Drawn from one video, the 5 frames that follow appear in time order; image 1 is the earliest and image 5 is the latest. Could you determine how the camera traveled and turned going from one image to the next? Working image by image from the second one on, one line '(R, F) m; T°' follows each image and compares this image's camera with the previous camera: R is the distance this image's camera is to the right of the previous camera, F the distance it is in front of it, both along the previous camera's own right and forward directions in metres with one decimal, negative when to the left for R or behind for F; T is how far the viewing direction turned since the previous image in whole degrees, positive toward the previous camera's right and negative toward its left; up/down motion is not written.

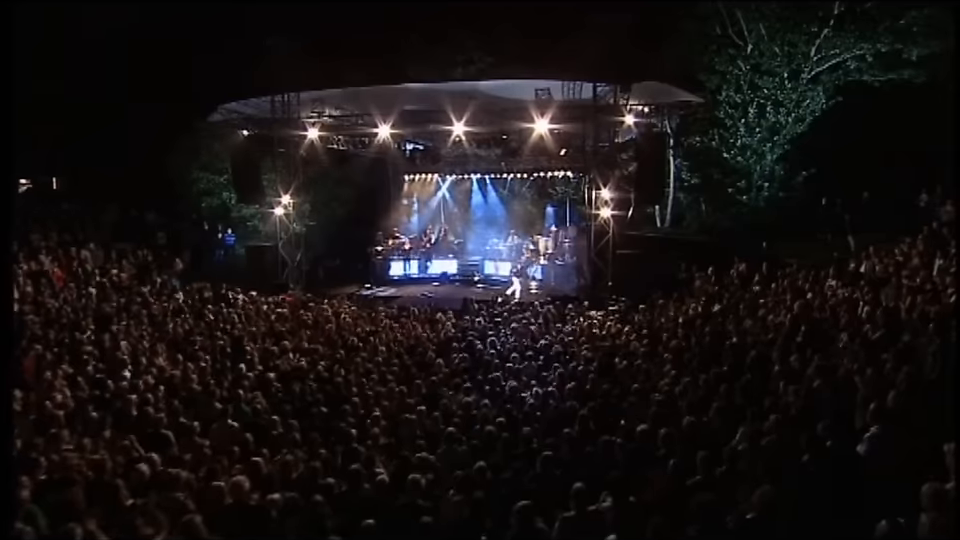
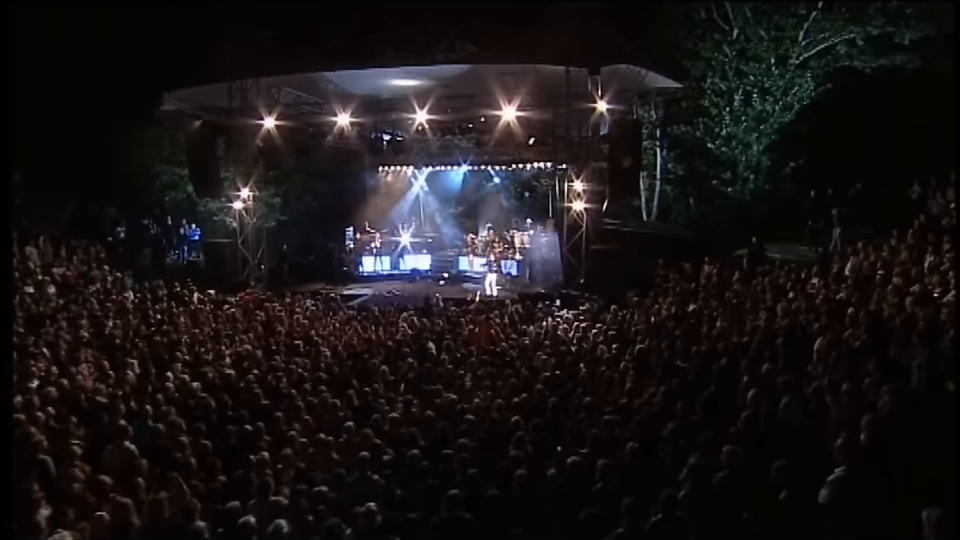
(+0.6, +0.5) m; 0°
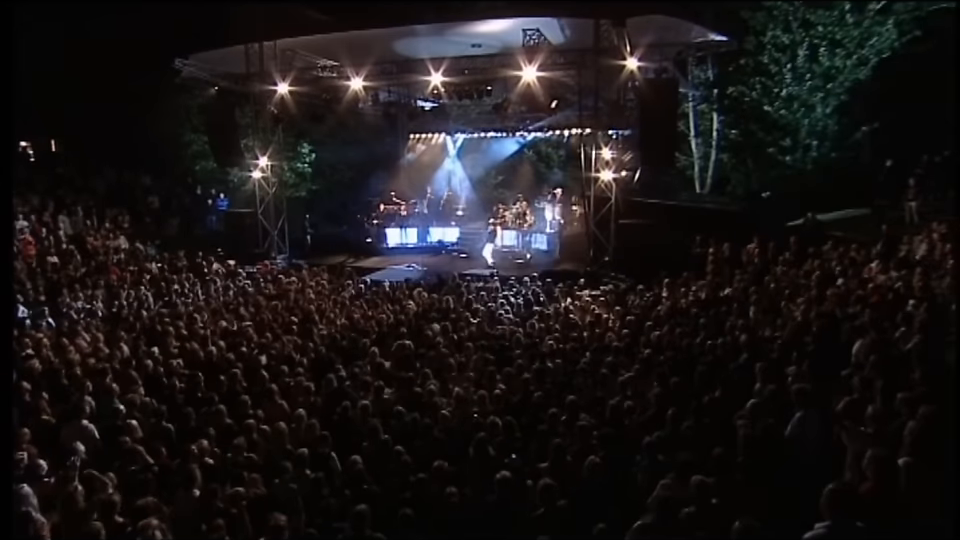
(+0.8, +0.6) m; -7°
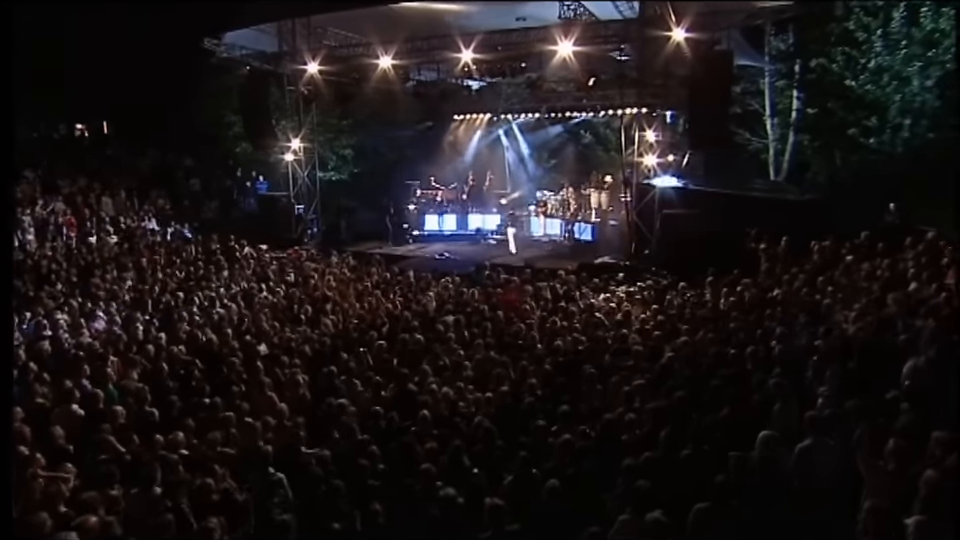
(+0.6, +0.6) m; -7°
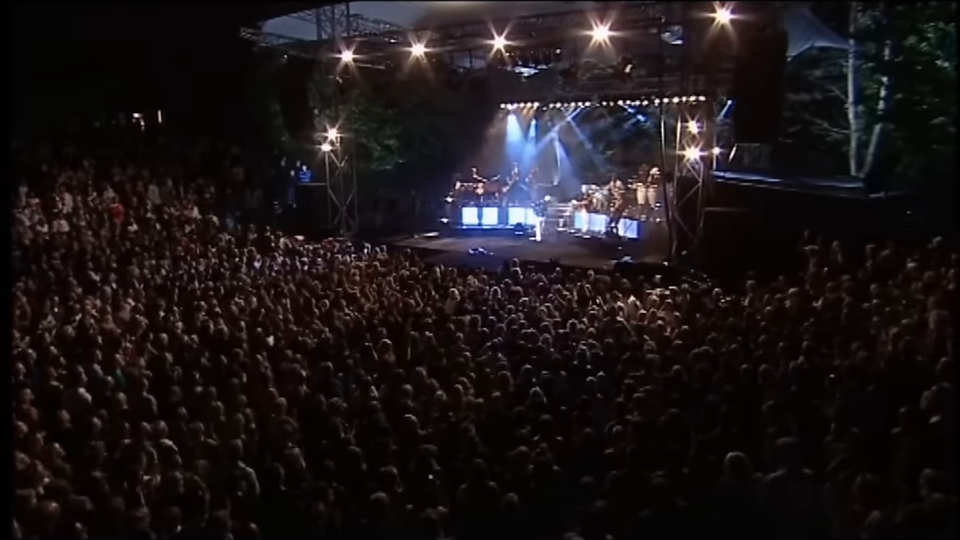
(+0.6, +0.4) m; -7°
